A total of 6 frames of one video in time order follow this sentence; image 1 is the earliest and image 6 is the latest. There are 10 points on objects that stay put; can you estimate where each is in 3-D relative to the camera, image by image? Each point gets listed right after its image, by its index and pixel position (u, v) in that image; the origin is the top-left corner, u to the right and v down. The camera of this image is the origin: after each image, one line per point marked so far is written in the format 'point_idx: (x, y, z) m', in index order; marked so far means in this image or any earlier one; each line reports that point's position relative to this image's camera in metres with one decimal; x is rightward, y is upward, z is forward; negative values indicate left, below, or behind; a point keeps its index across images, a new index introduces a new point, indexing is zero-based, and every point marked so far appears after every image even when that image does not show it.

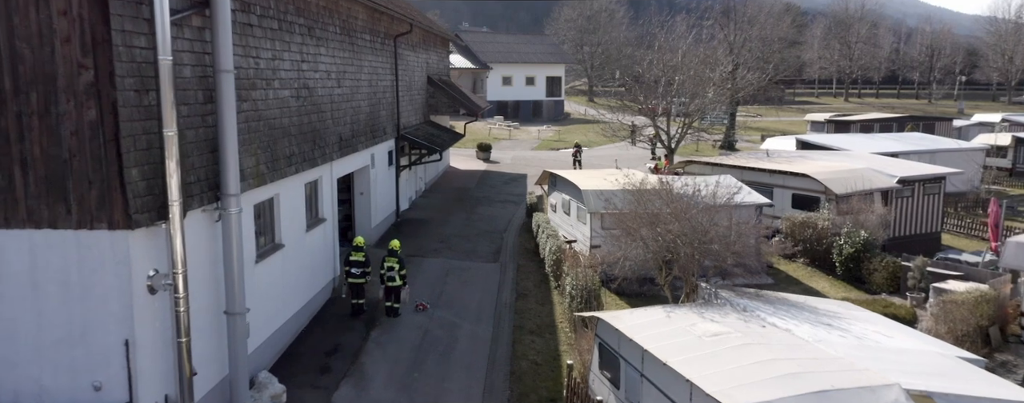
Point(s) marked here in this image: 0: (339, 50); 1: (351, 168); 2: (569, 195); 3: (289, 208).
0: (-3.7, +3.2, +15.1) m
1: (-3.7, +0.8, +16.3) m
2: (+1.4, +0.2, +18.2) m
3: (-3.9, -0.1, +12.3) m
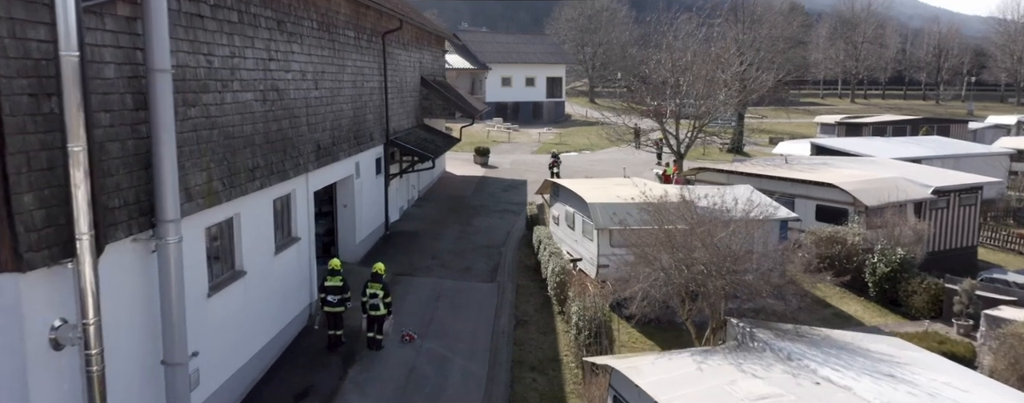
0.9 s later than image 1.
0: (-3.7, +2.9, +13.5) m
1: (-3.7, +0.5, +14.6) m
2: (+1.4, -0.1, +16.5) m
3: (-3.9, -0.4, +10.7) m
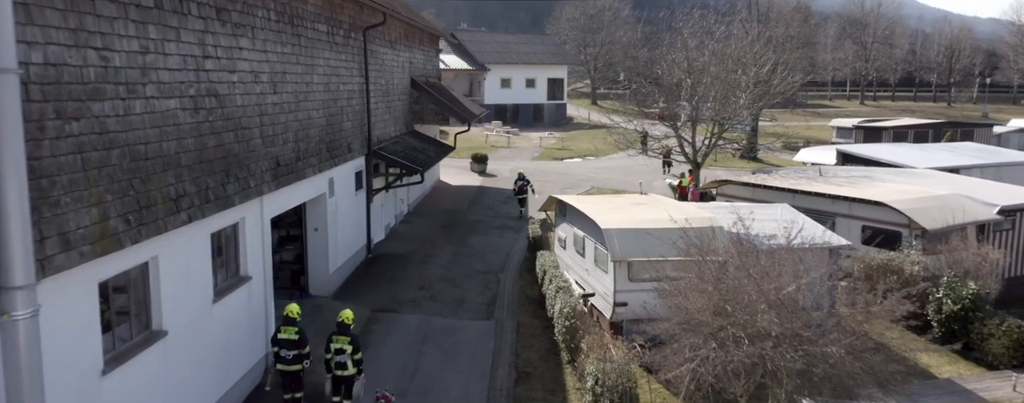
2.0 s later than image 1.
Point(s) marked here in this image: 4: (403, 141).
0: (-3.7, +2.5, +11.1) m
1: (-3.7, 0.0, +12.3) m
2: (+1.4, -0.6, +14.2) m
3: (-3.9, -0.9, +8.3) m
4: (-3.0, +1.7, +19.5) m
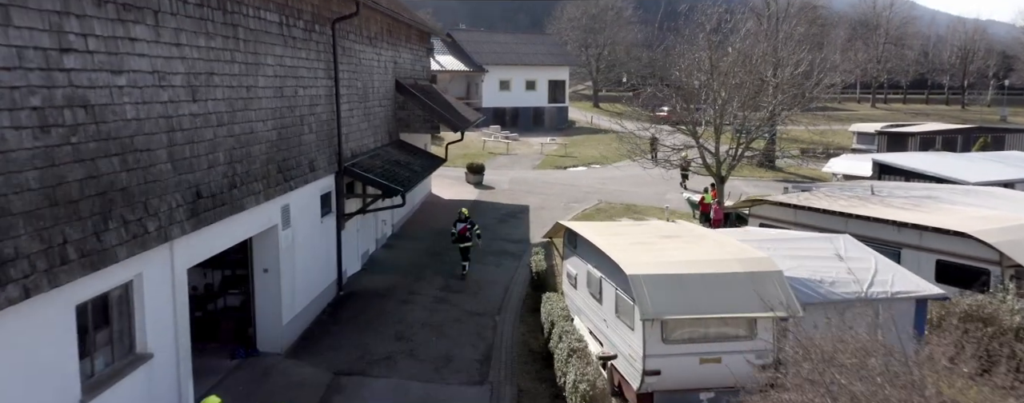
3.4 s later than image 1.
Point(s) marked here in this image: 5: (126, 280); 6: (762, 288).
0: (-3.7, +2.0, +8.3) m
1: (-3.7, -0.5, +9.5) m
2: (+1.4, -1.1, +11.4) m
3: (-3.9, -1.4, +5.6) m
4: (-3.0, +1.1, +16.7) m
5: (-3.8, -0.8, +7.0) m
6: (+3.4, -1.2, +9.6) m
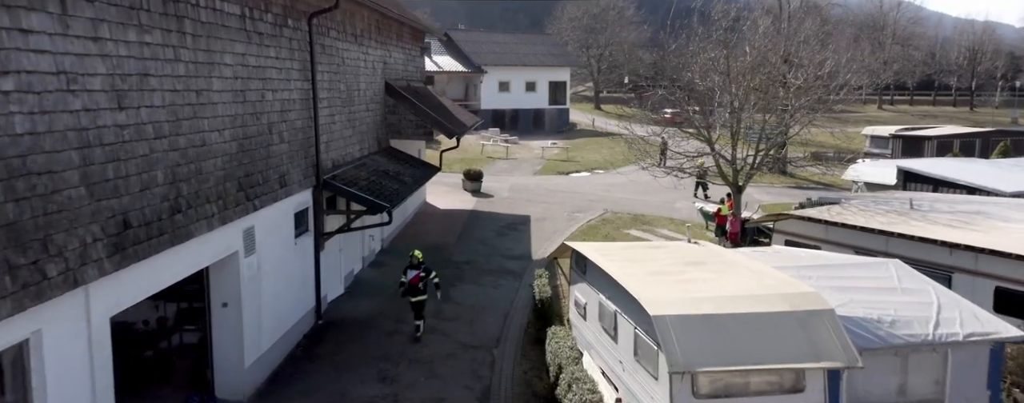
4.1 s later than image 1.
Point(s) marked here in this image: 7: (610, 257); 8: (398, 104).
0: (-3.7, +1.7, +6.7) m
1: (-3.7, -0.8, +7.9) m
2: (+1.4, -1.4, +9.8) m
3: (-3.9, -1.7, +4.0) m
4: (-3.0, +0.8, +15.1) m
5: (-3.8, -1.1, +5.5) m
6: (+3.4, -1.5, +8.0) m
7: (+1.5, -0.8, +10.7) m
8: (-2.9, +2.4, +17.7) m
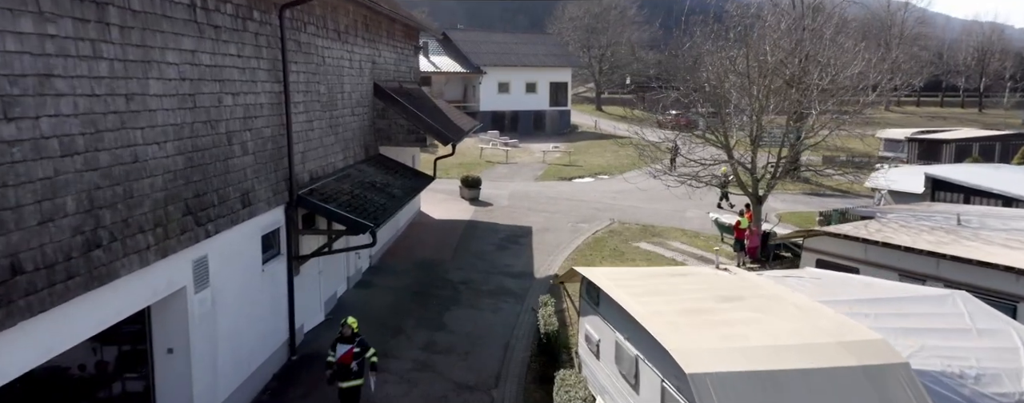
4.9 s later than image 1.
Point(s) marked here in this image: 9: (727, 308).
0: (-3.7, +1.4, +5.2) m
1: (-3.7, -1.1, +6.4) m
2: (+1.4, -1.7, +8.3) m
3: (-3.9, -1.9, +2.4) m
4: (-3.0, +0.5, +13.6) m
5: (-3.8, -1.4, +3.9) m
6: (+3.4, -1.7, +6.5) m
7: (+1.5, -1.1, +9.2) m
8: (-2.8, +2.2, +16.2) m
9: (+2.5, -1.2, +8.2) m
